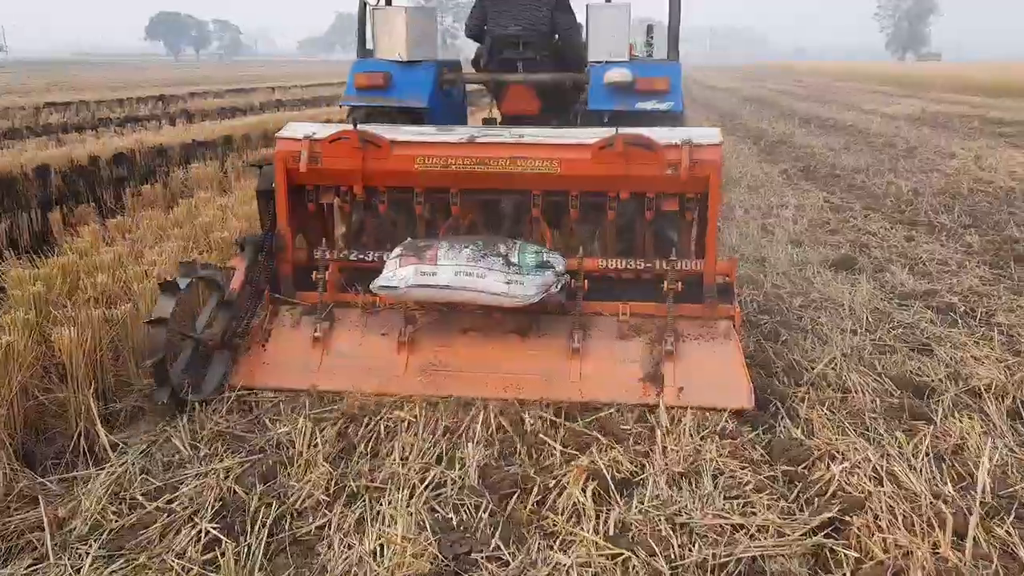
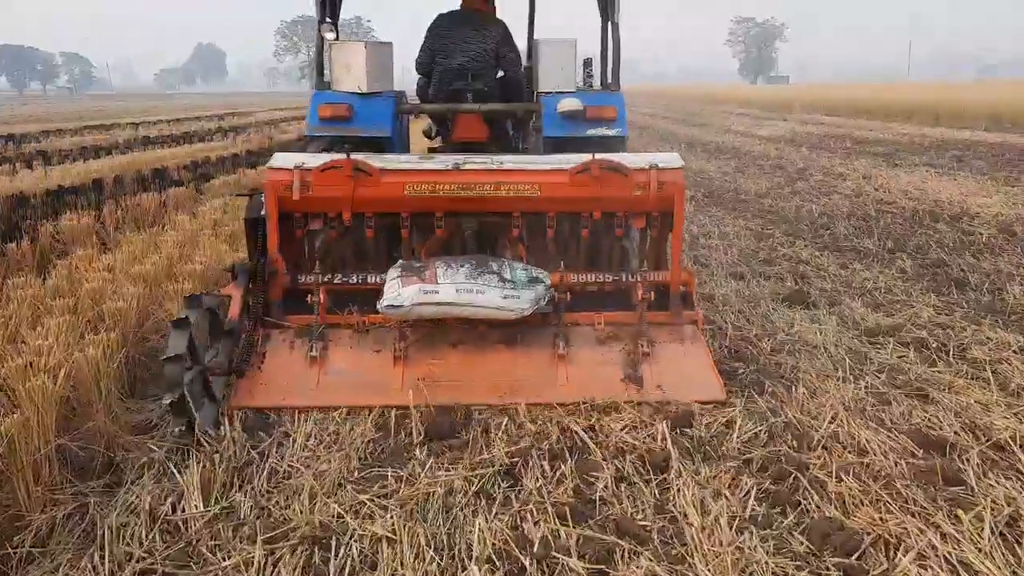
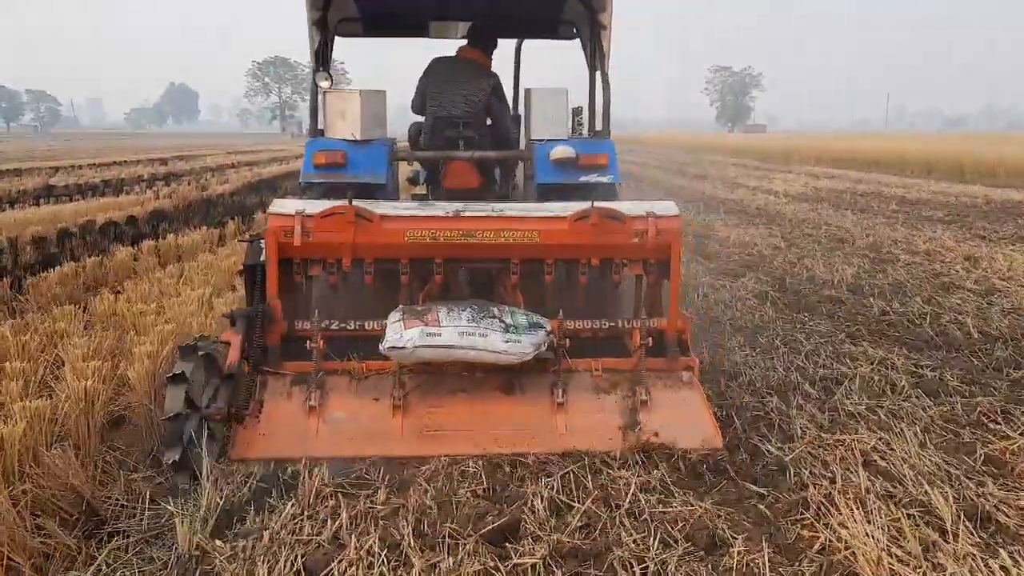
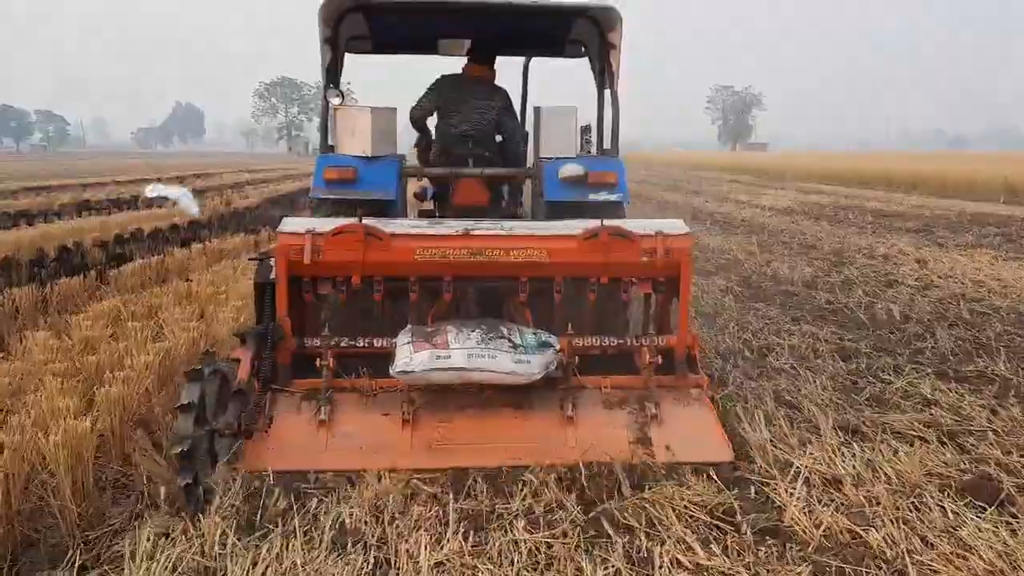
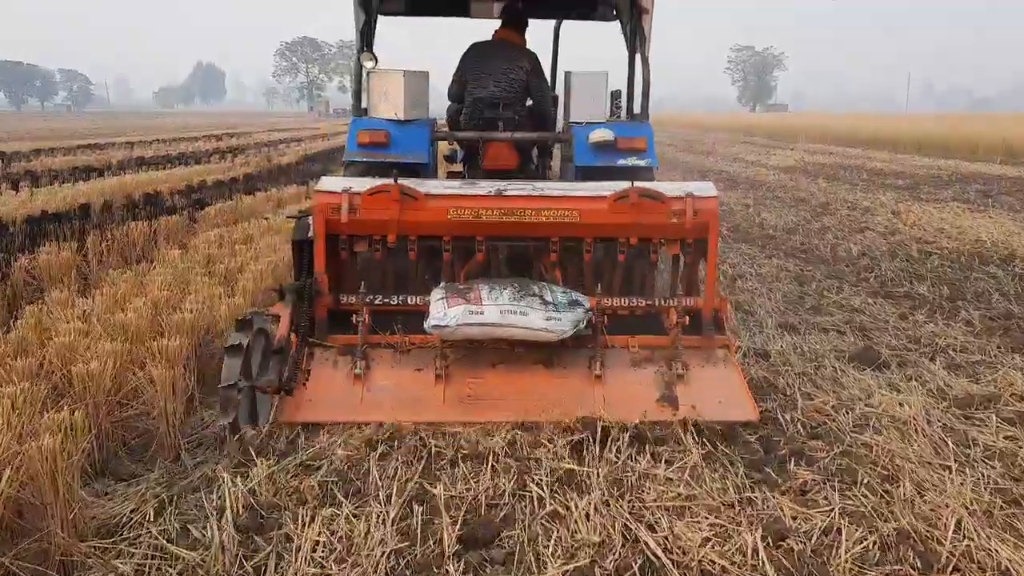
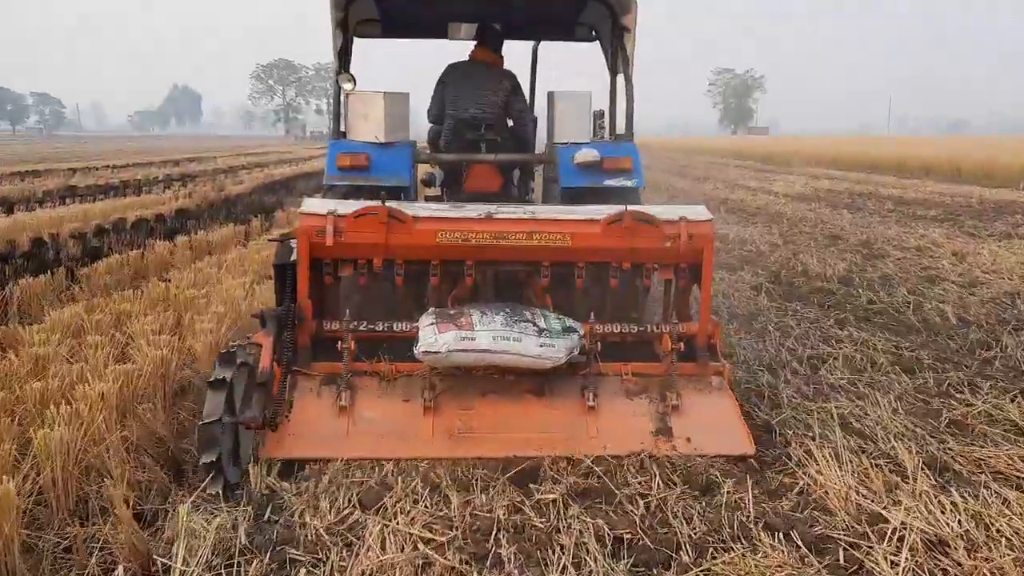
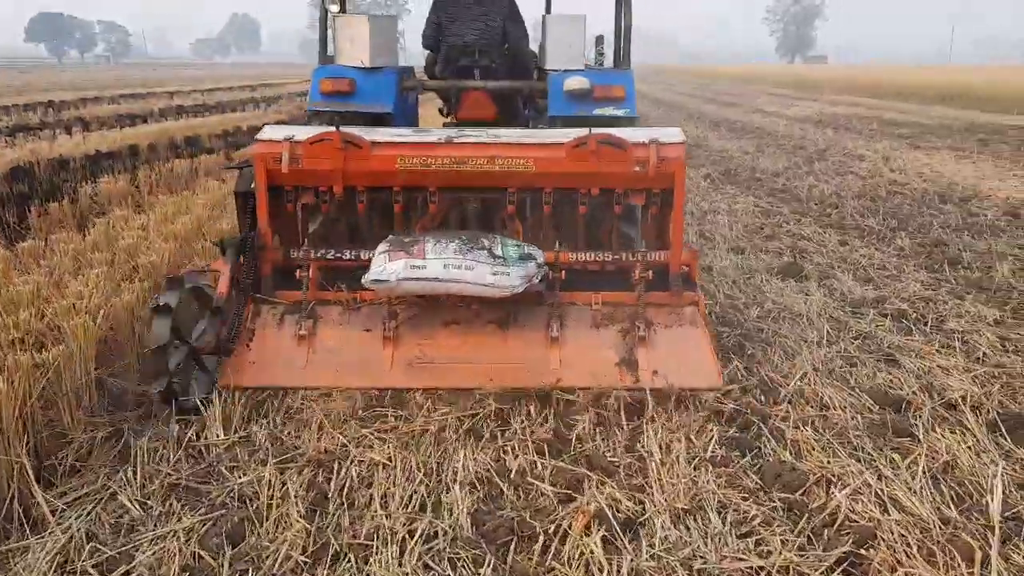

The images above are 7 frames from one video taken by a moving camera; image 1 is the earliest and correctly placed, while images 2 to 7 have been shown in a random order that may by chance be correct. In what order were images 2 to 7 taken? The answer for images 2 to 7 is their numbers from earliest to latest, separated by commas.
7, 2, 5, 4, 6, 3
